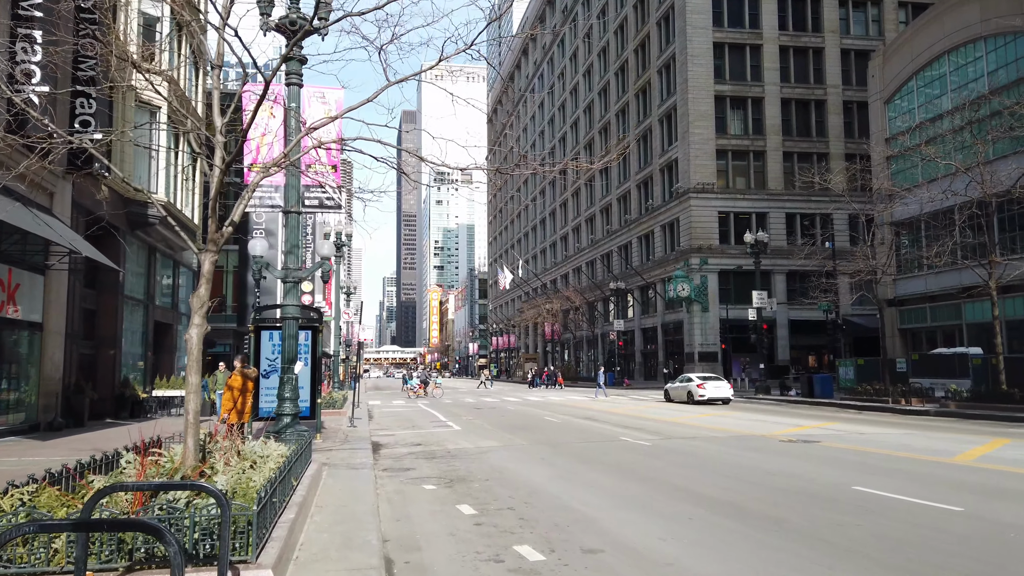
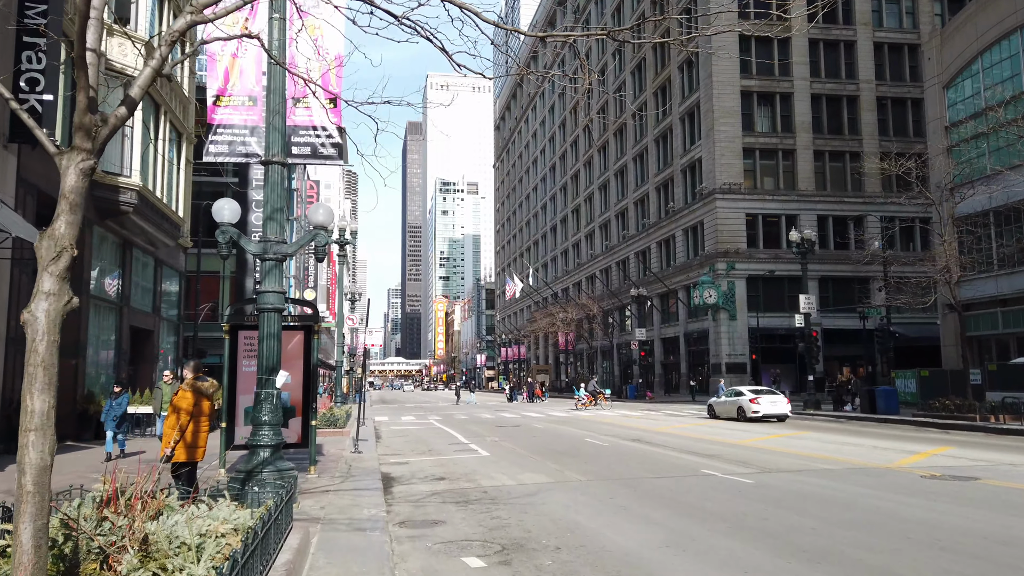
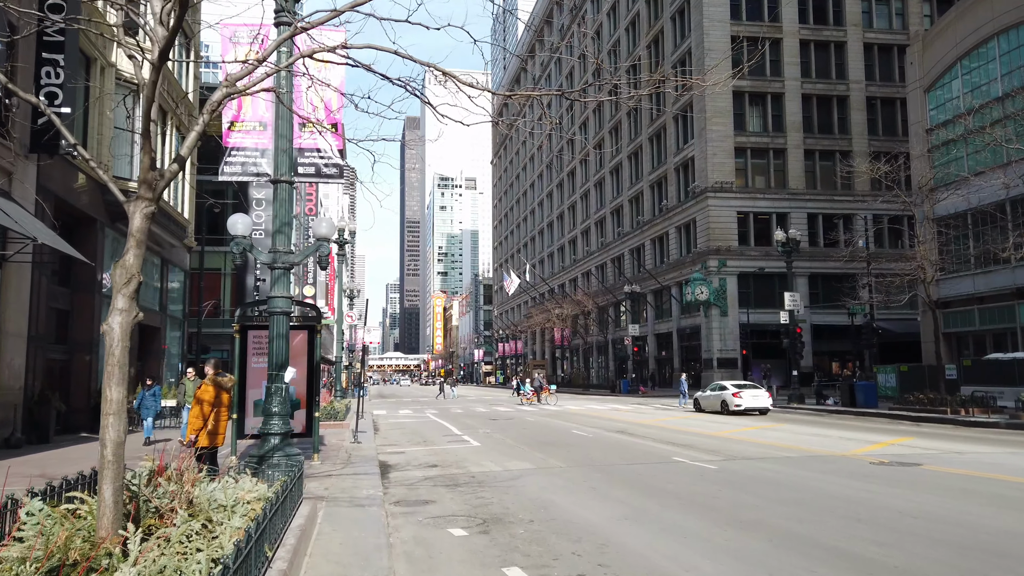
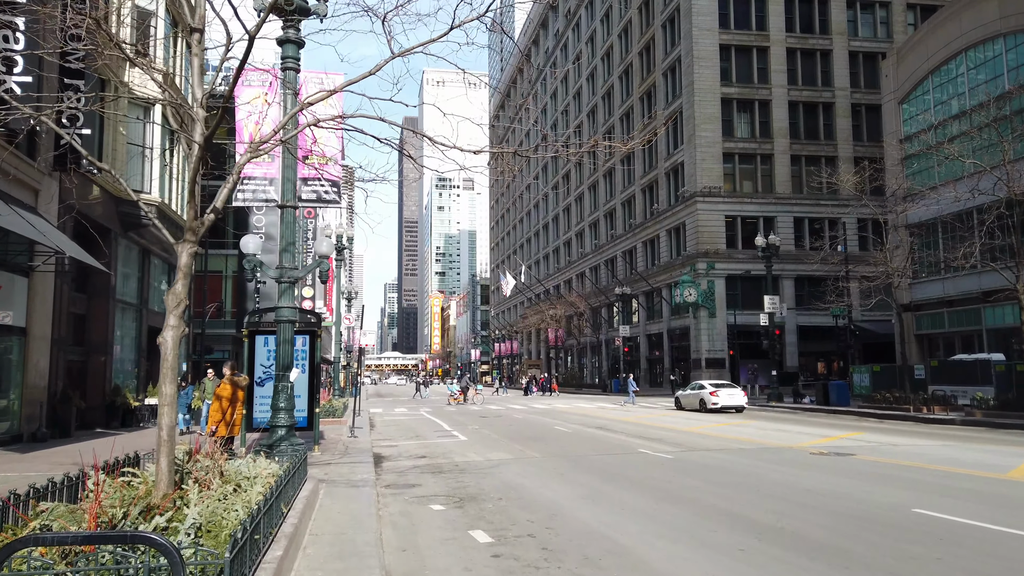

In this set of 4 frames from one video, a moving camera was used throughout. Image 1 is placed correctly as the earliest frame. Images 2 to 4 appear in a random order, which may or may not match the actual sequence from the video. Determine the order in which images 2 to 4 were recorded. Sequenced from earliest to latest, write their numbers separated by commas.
4, 3, 2
